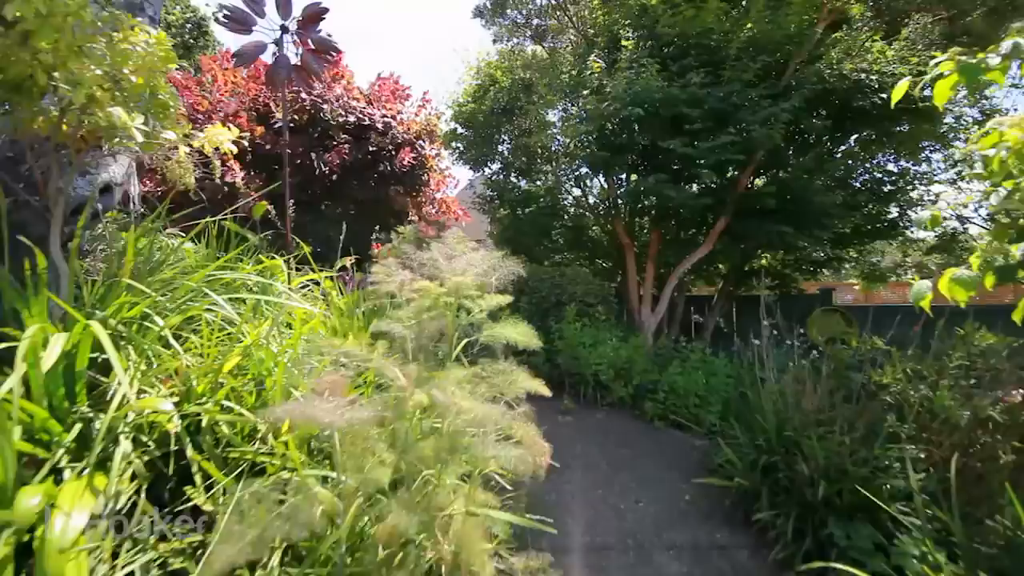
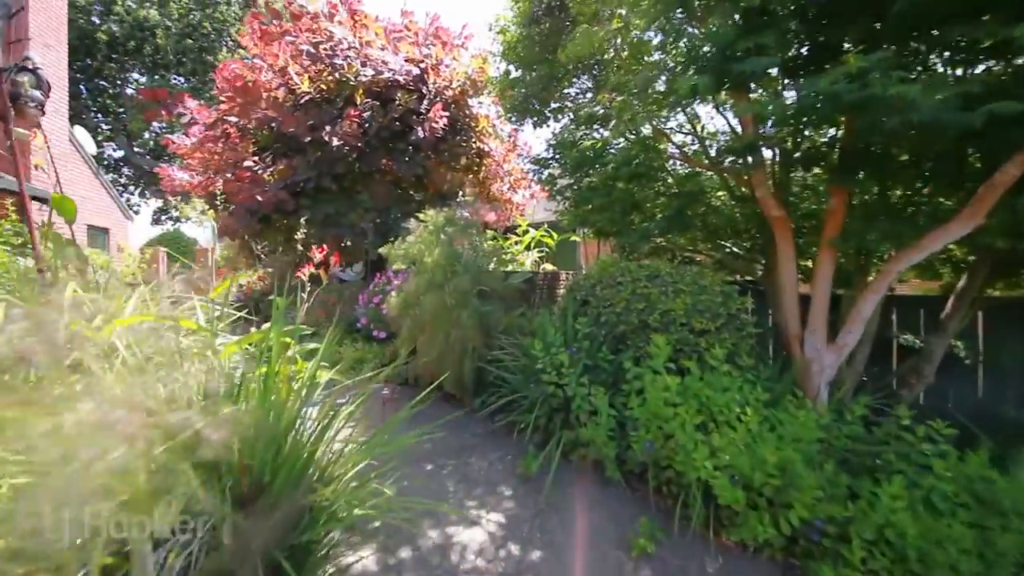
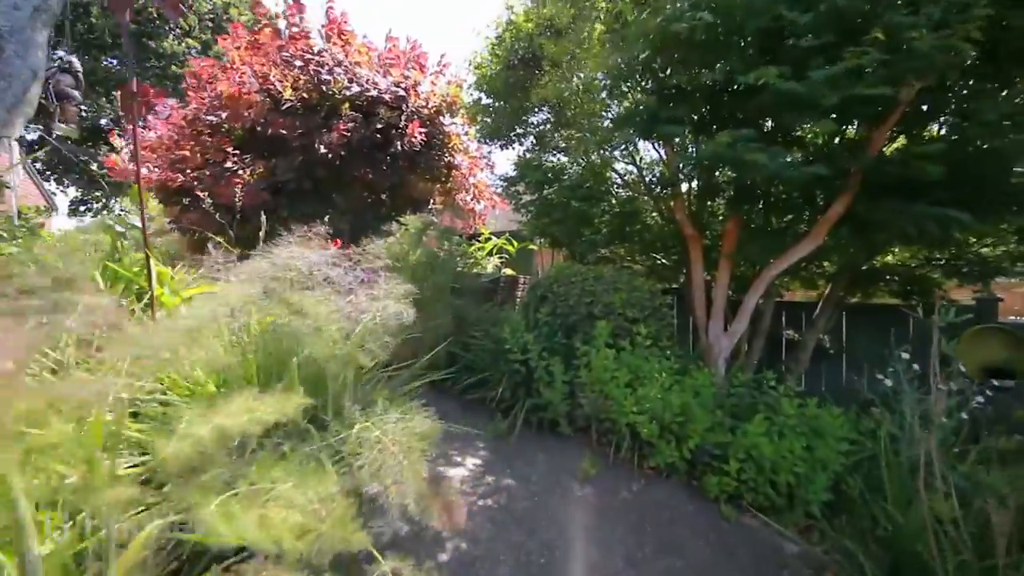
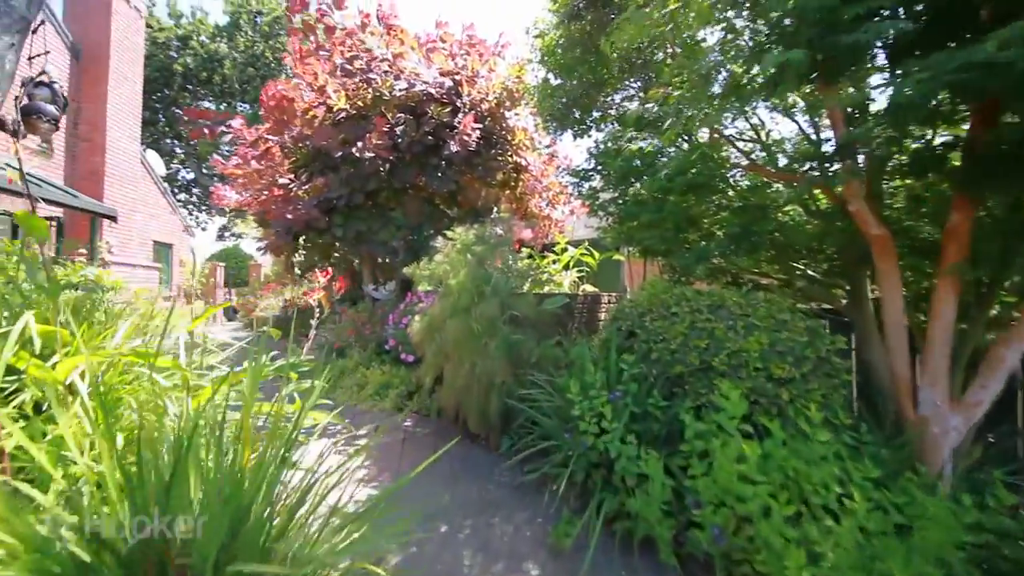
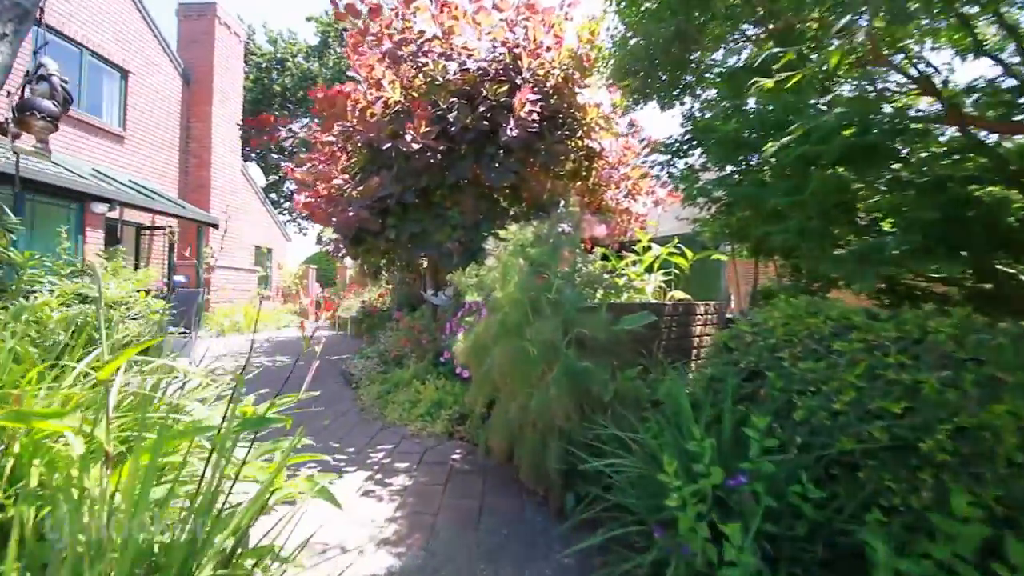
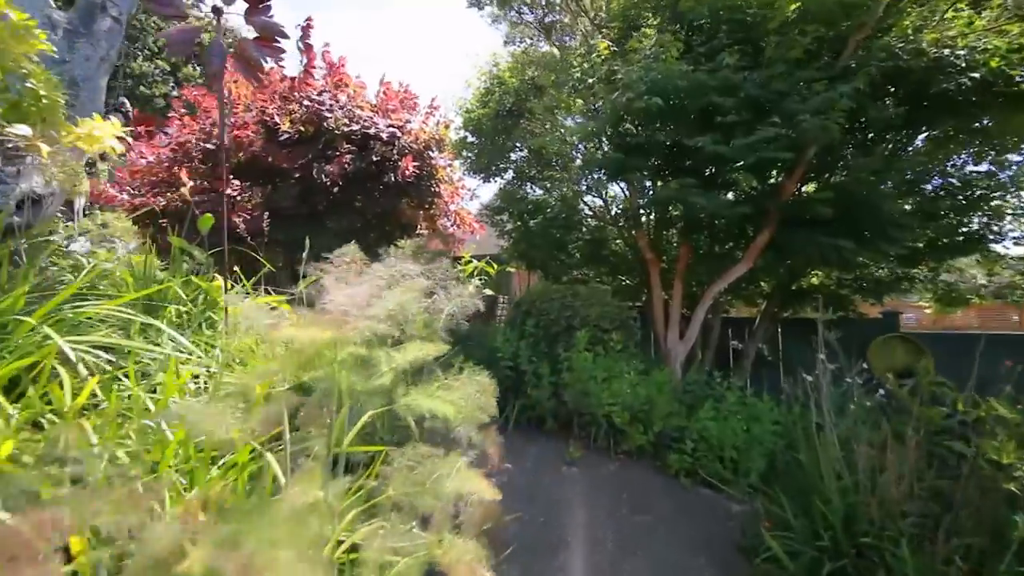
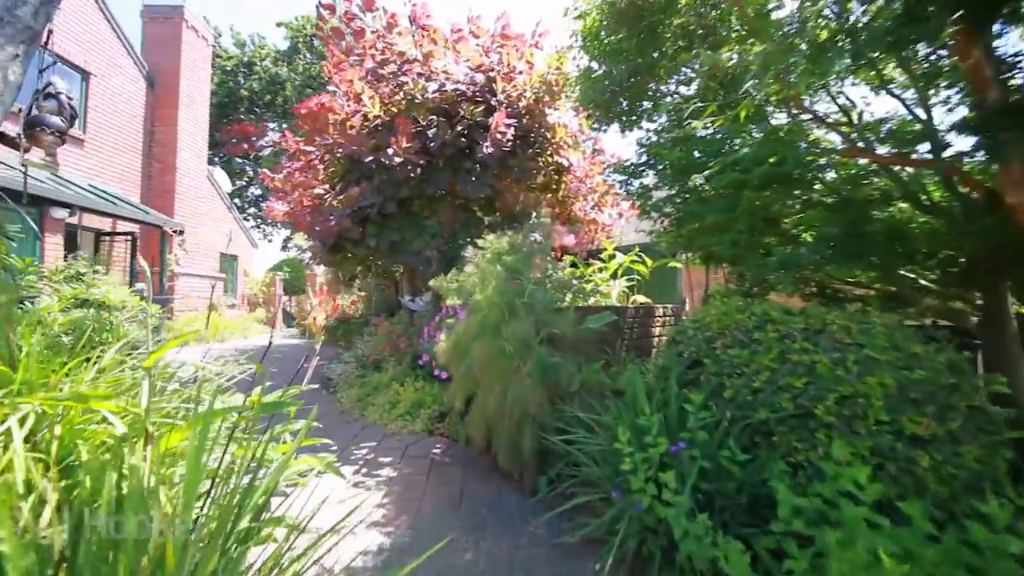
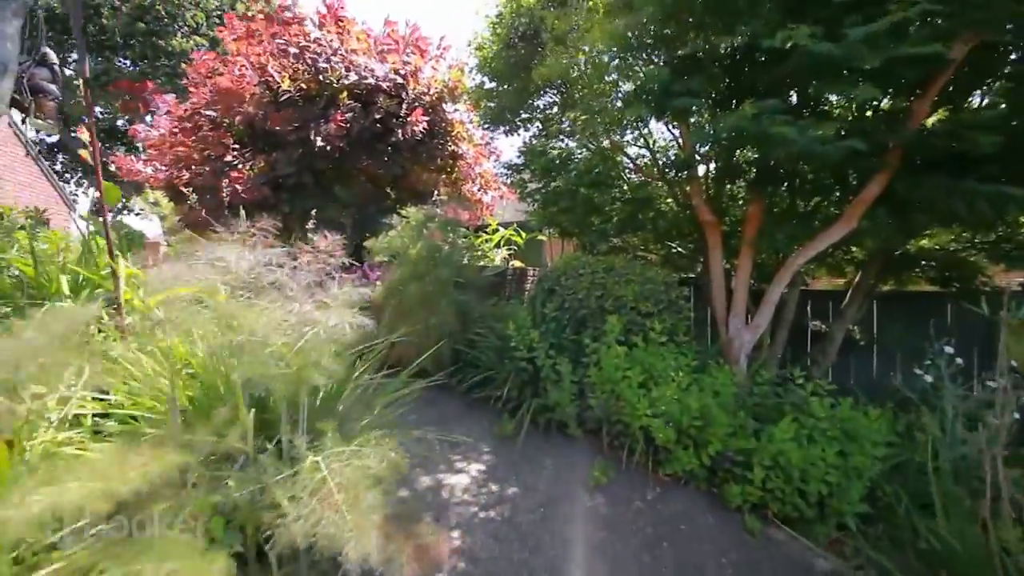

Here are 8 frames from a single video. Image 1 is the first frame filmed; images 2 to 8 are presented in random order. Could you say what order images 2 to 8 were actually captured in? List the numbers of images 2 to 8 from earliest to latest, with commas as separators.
6, 3, 8, 2, 4, 7, 5
